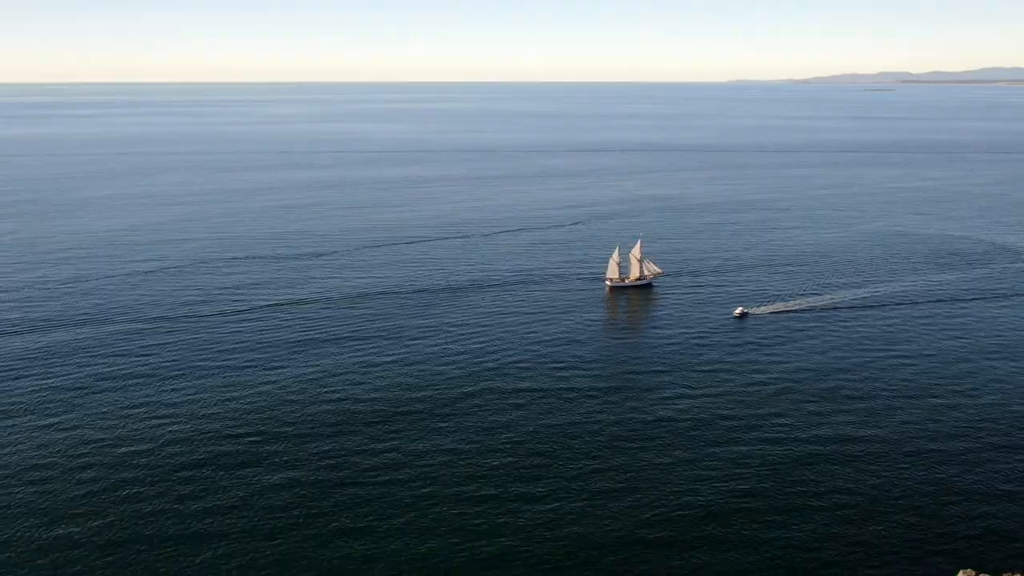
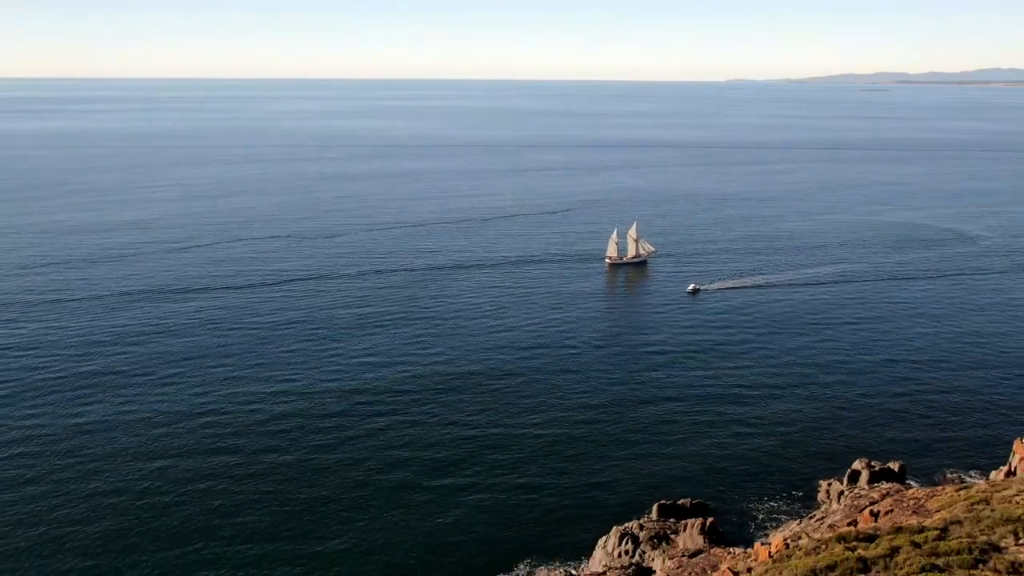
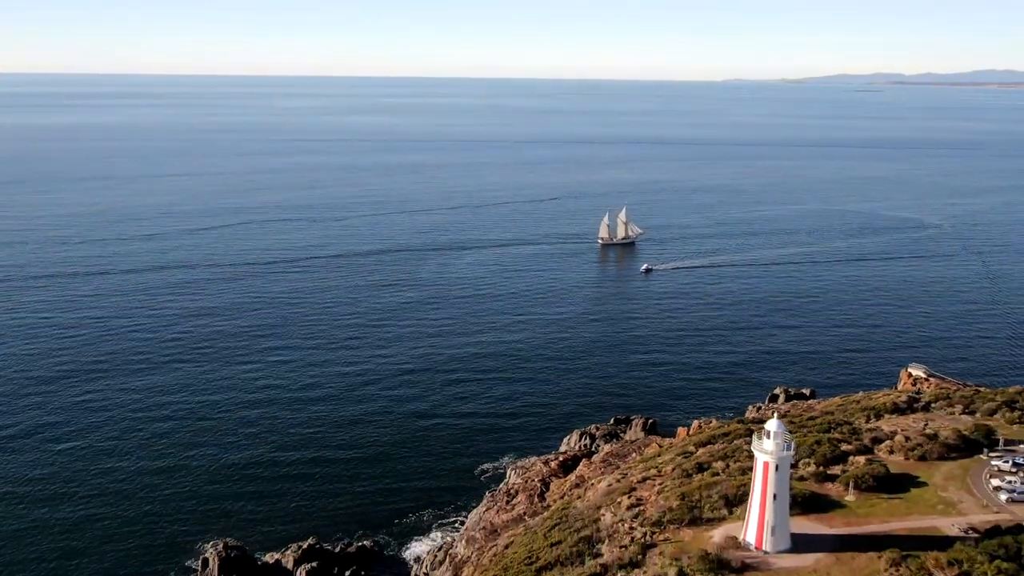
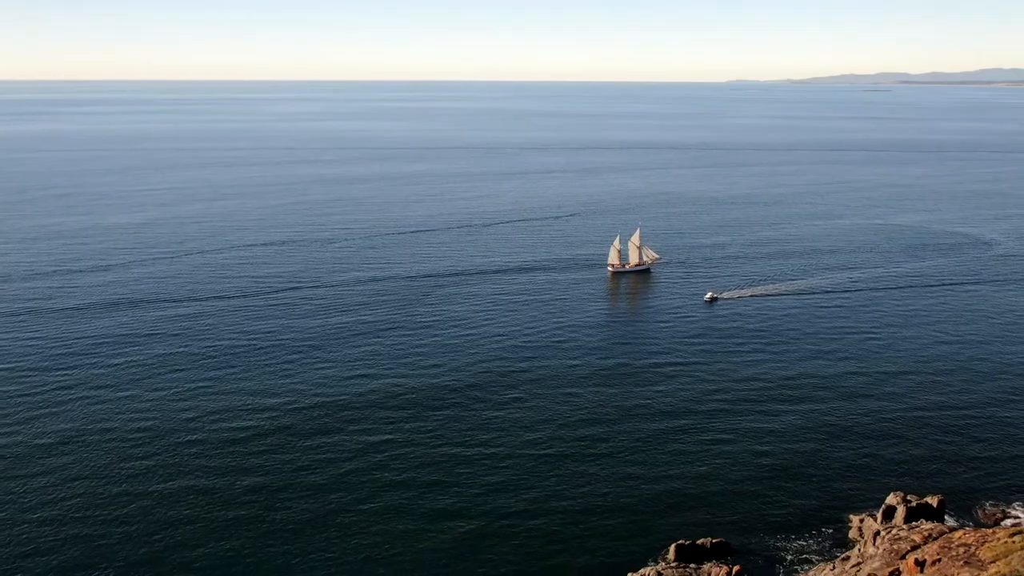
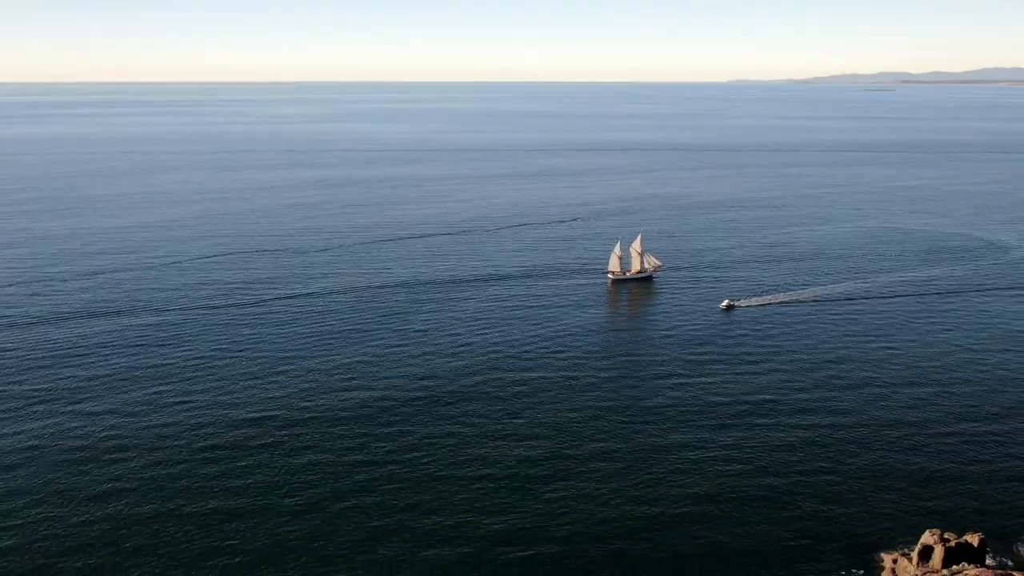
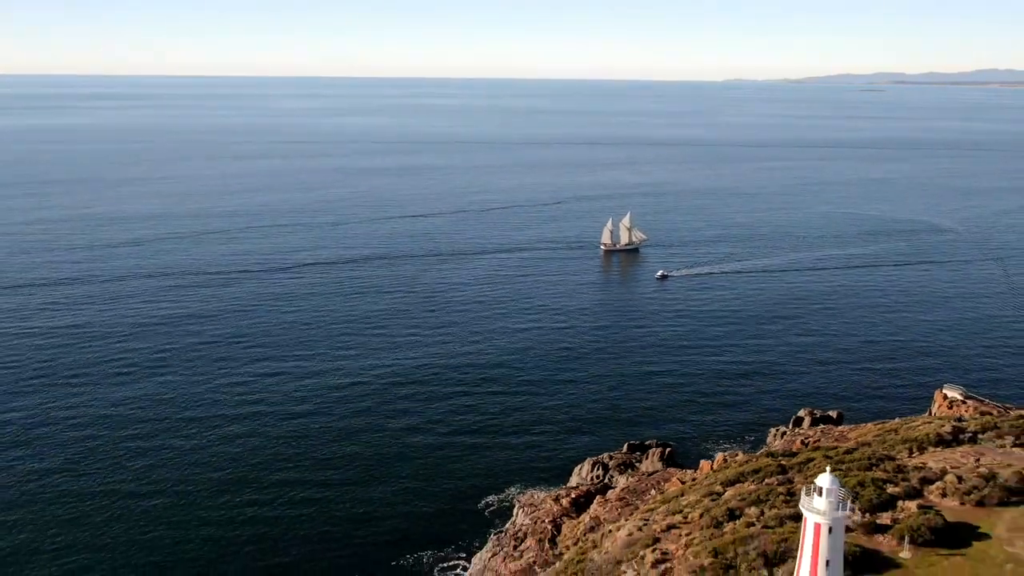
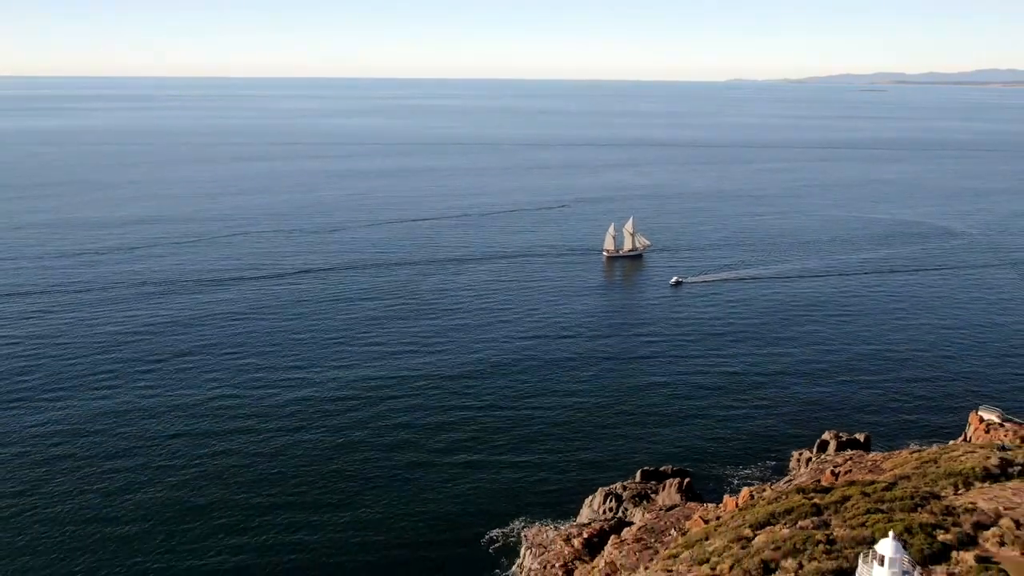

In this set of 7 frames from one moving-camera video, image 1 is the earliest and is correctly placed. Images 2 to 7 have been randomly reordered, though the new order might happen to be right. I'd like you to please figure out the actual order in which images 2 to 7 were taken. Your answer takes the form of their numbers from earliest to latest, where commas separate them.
5, 4, 2, 7, 6, 3
